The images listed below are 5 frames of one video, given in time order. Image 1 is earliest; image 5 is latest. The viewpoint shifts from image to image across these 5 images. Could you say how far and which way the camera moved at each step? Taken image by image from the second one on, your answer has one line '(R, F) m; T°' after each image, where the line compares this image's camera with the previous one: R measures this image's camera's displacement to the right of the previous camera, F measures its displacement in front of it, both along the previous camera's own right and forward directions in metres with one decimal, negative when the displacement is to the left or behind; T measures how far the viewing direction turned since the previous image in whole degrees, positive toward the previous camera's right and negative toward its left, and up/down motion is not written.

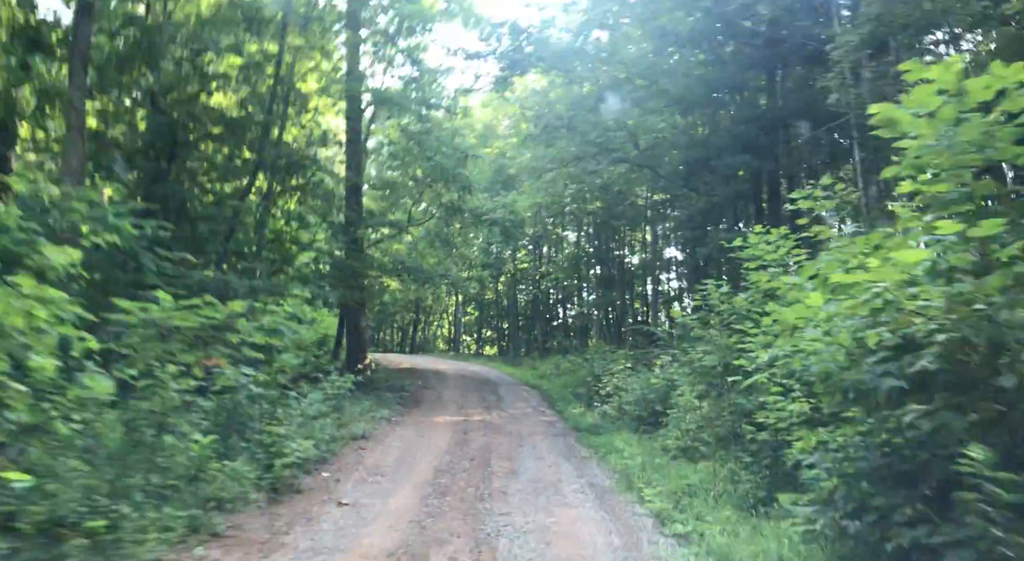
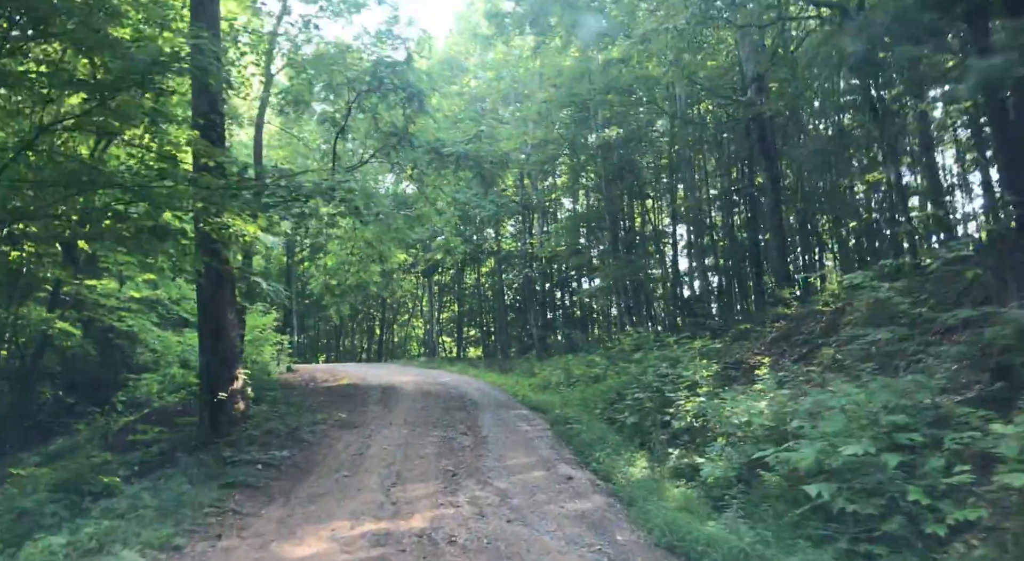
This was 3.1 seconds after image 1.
(0.0, +8.5) m; +1°
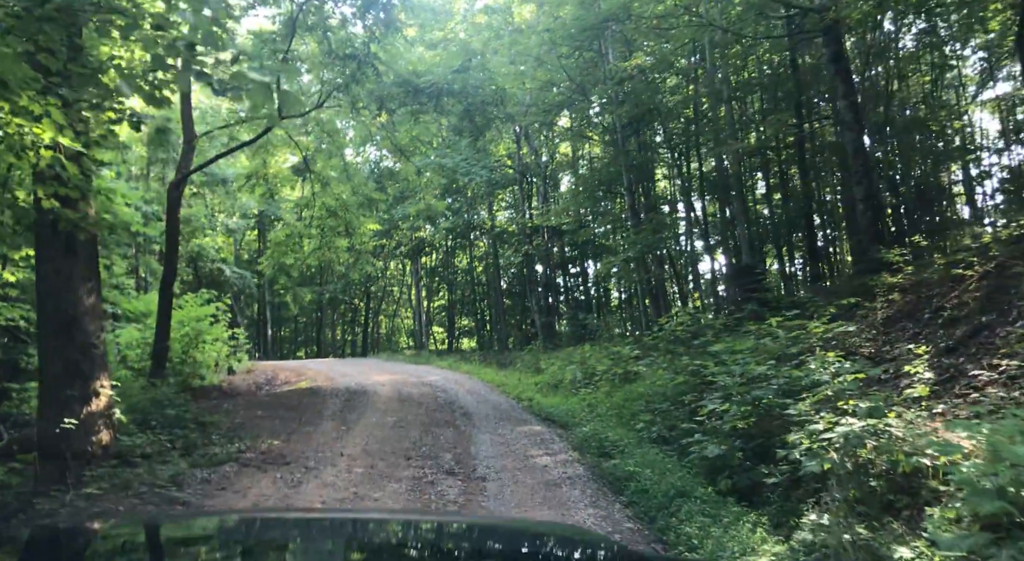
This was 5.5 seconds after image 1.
(-0.2, +3.7) m; 0°
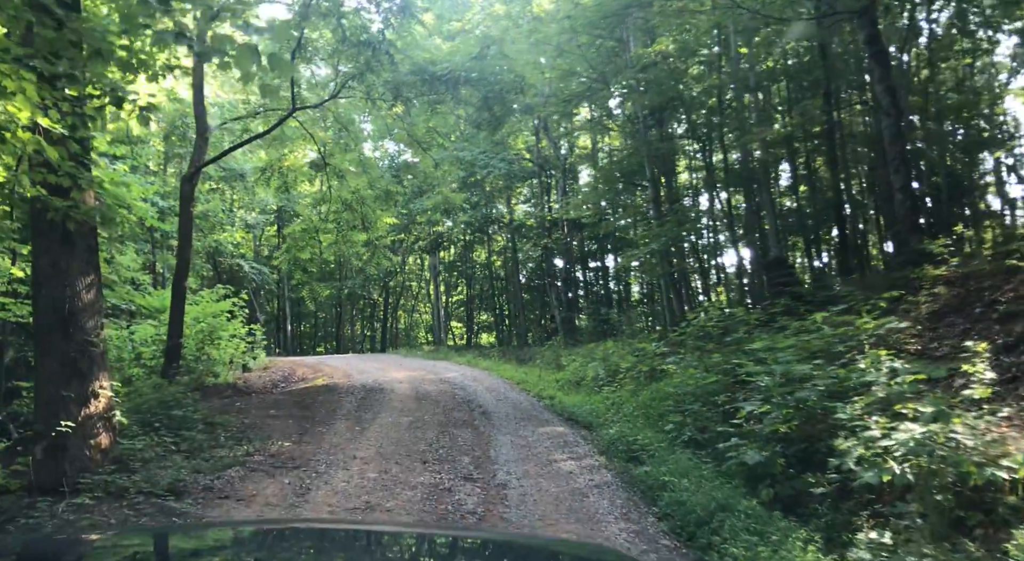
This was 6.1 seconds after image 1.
(0.0, +0.5) m; -2°
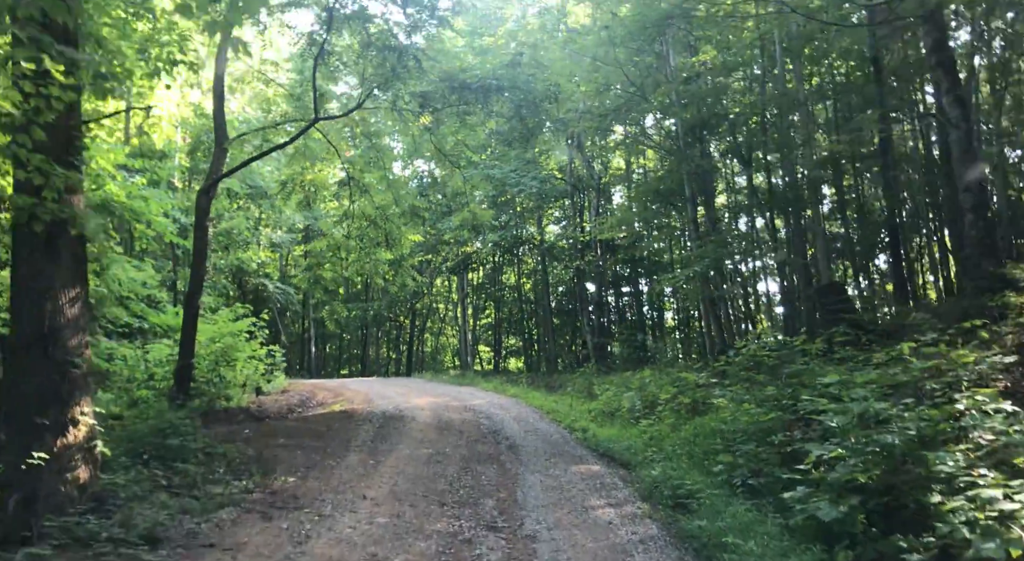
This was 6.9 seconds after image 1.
(0.0, +0.8) m; -3°
